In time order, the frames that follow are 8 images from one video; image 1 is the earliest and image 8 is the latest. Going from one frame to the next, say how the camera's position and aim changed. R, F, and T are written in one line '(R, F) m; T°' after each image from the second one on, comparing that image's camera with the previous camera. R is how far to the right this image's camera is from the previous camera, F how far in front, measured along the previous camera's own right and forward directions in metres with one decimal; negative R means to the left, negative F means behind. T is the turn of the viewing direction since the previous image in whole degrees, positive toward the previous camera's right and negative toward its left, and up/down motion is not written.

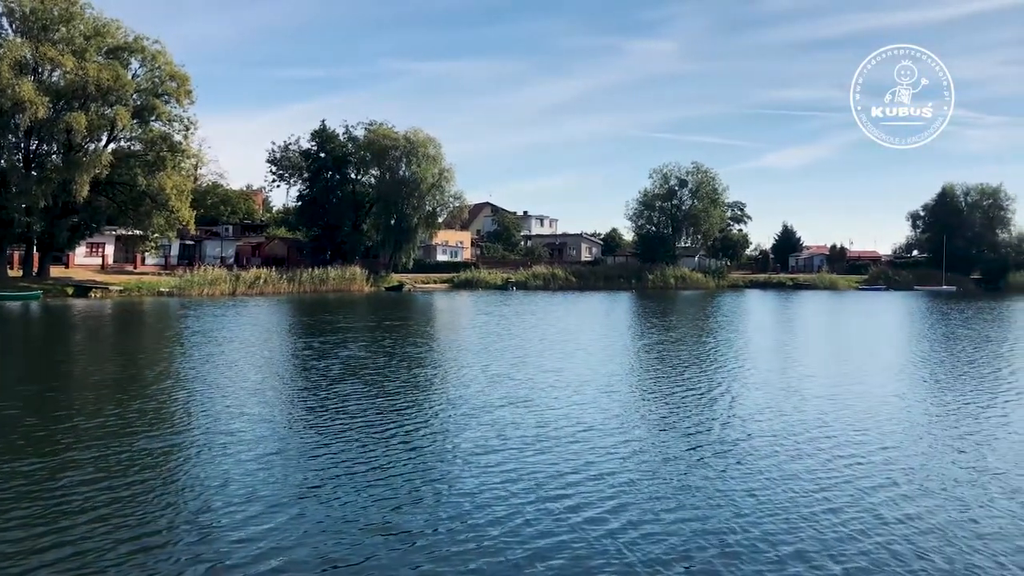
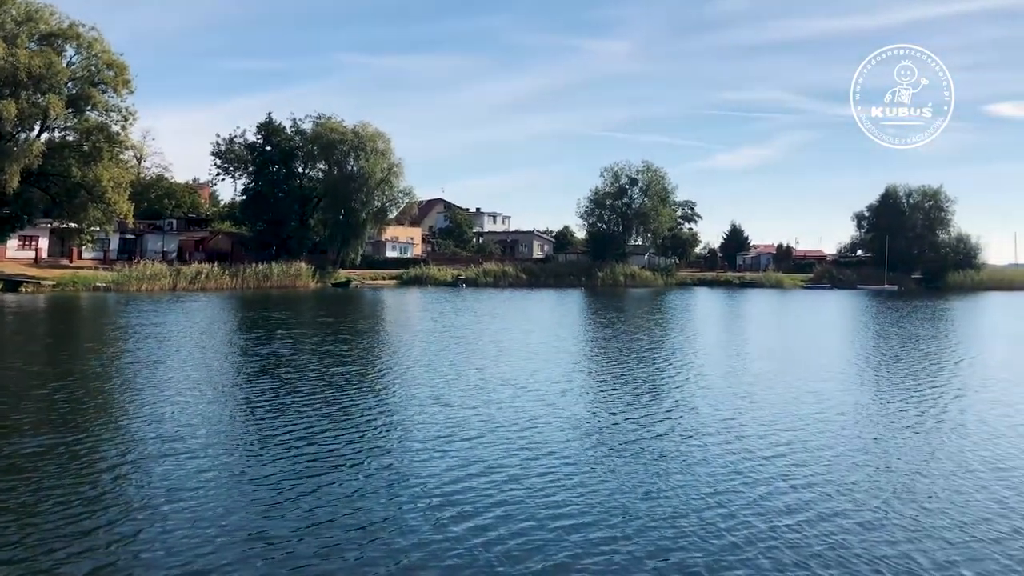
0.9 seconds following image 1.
(+0.6, +0.2) m; +3°
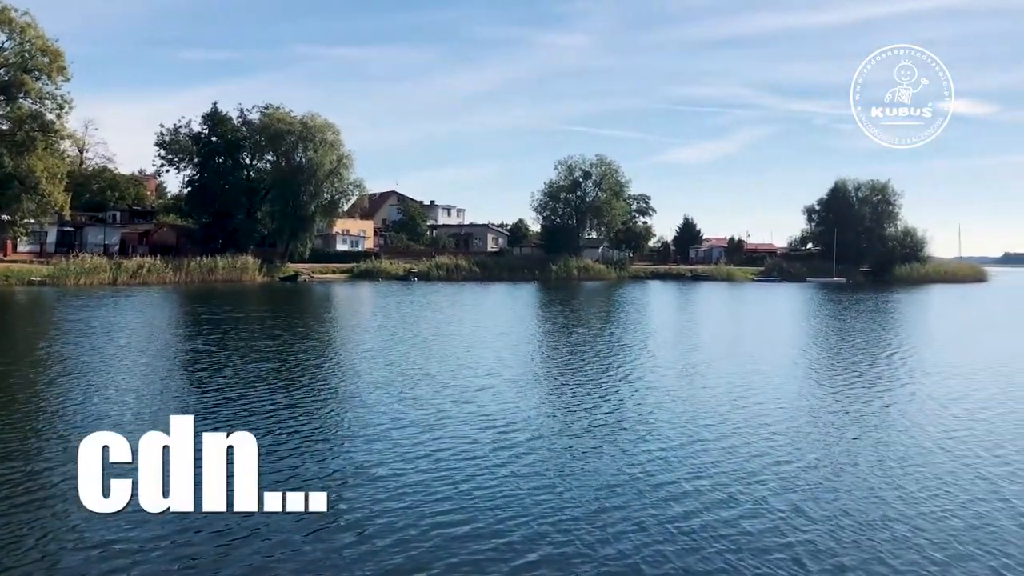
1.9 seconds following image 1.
(+0.5, +0.4) m; +3°
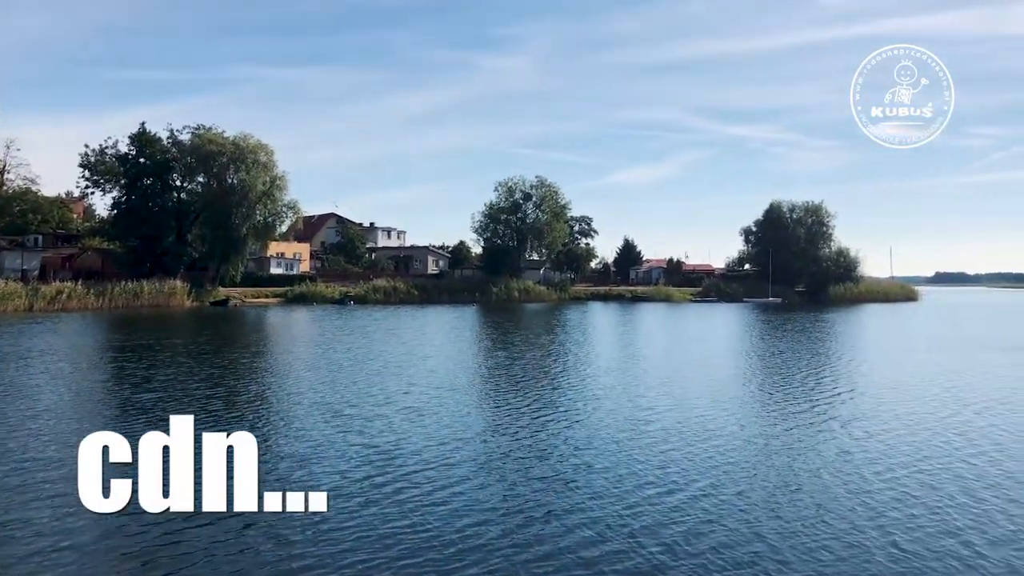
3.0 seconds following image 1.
(+0.5, +0.7) m; +4°
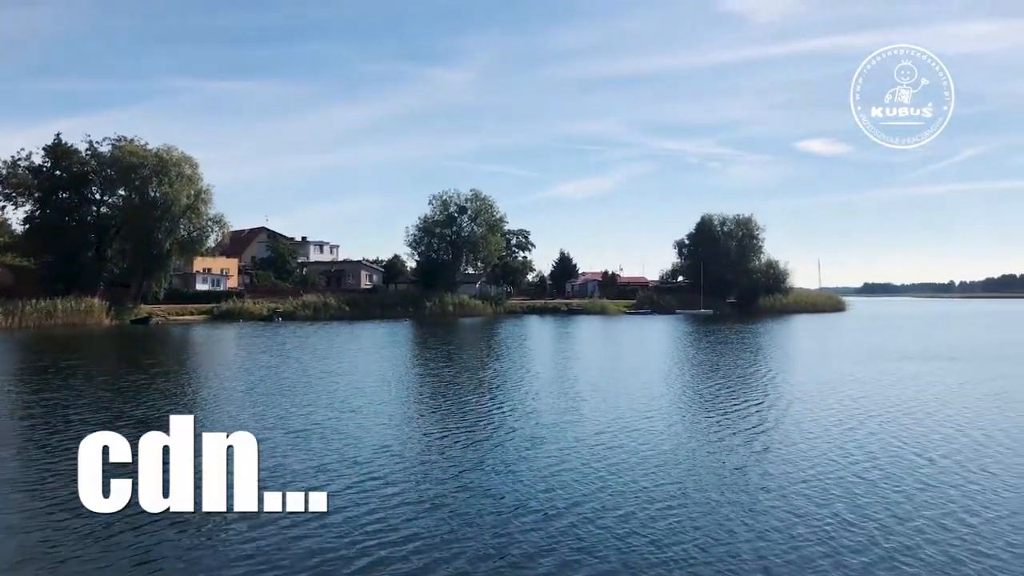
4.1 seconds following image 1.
(+0.4, +0.6) m; +4°
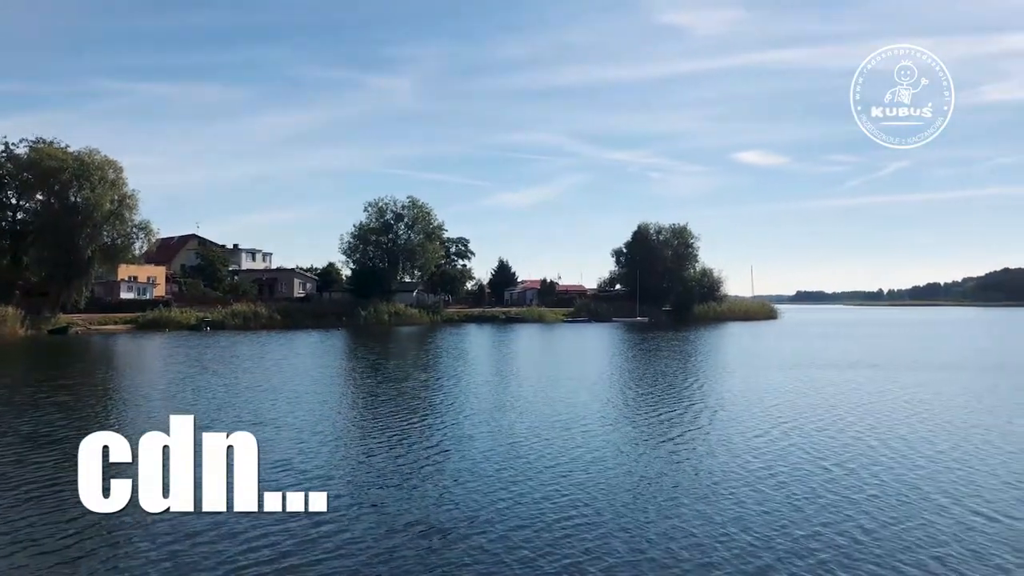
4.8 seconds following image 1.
(+0.4, +0.5) m; +4°
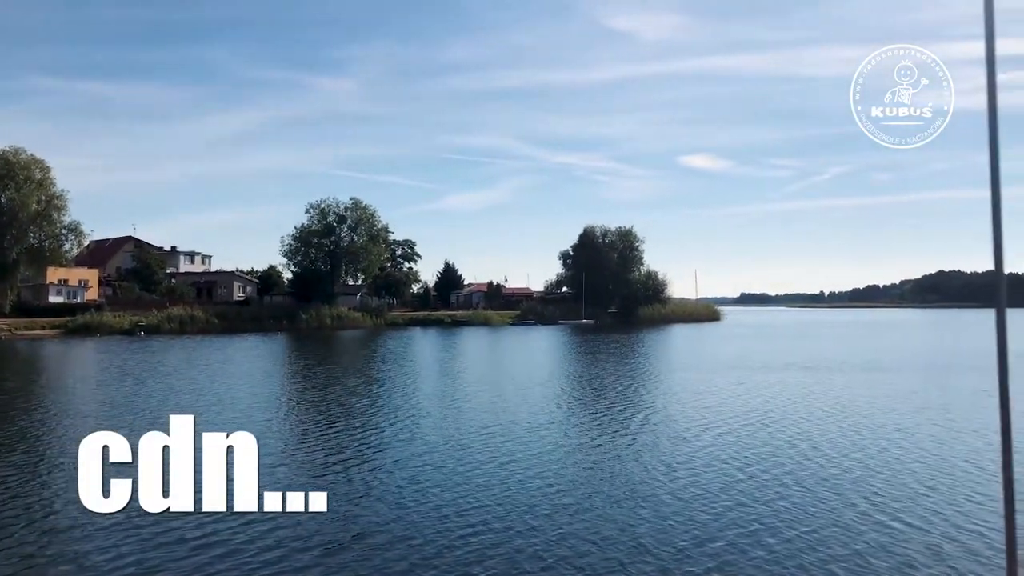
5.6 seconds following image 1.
(+0.3, +0.5) m; +3°
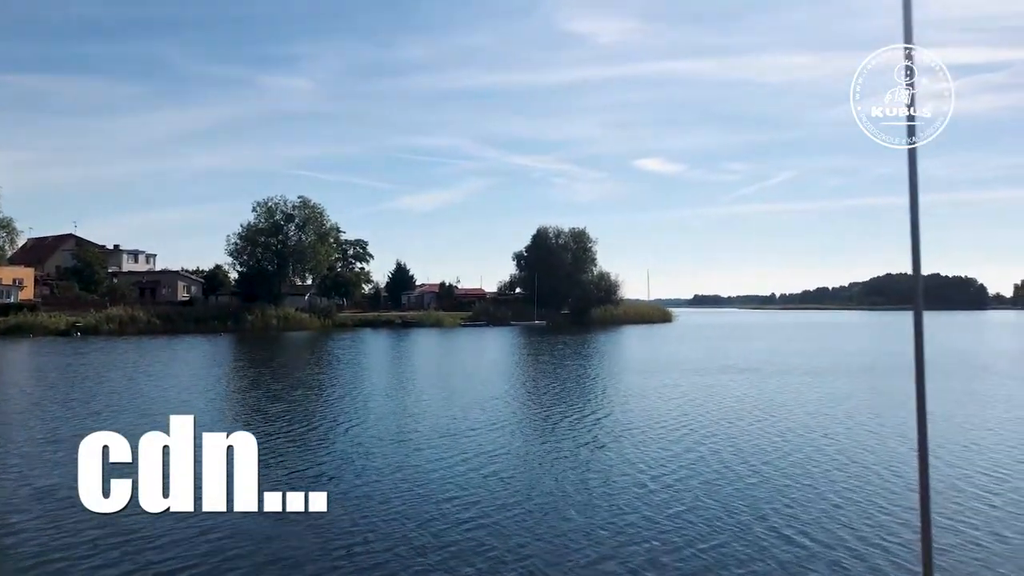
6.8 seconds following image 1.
(+0.2, +0.6) m; +3°
